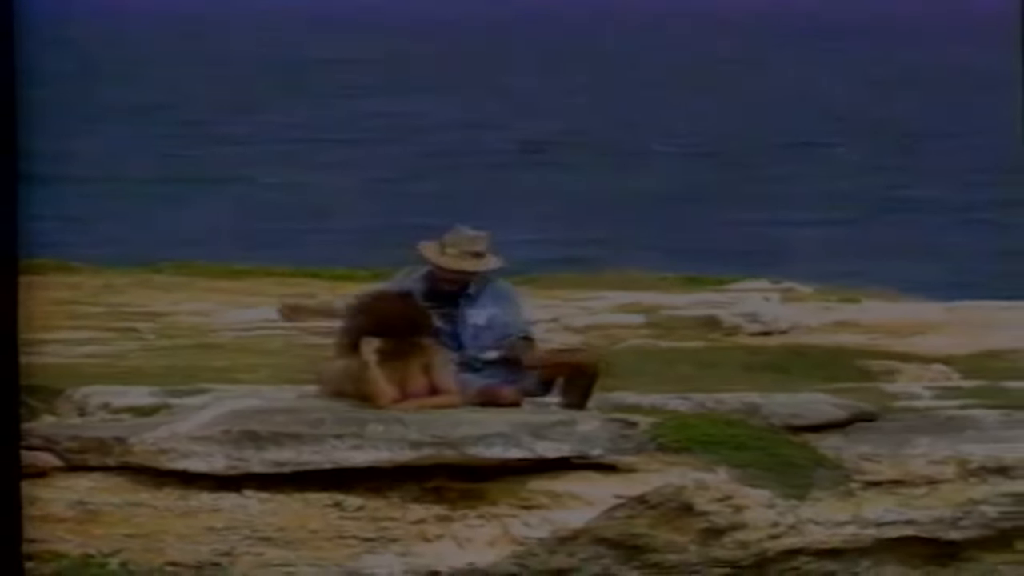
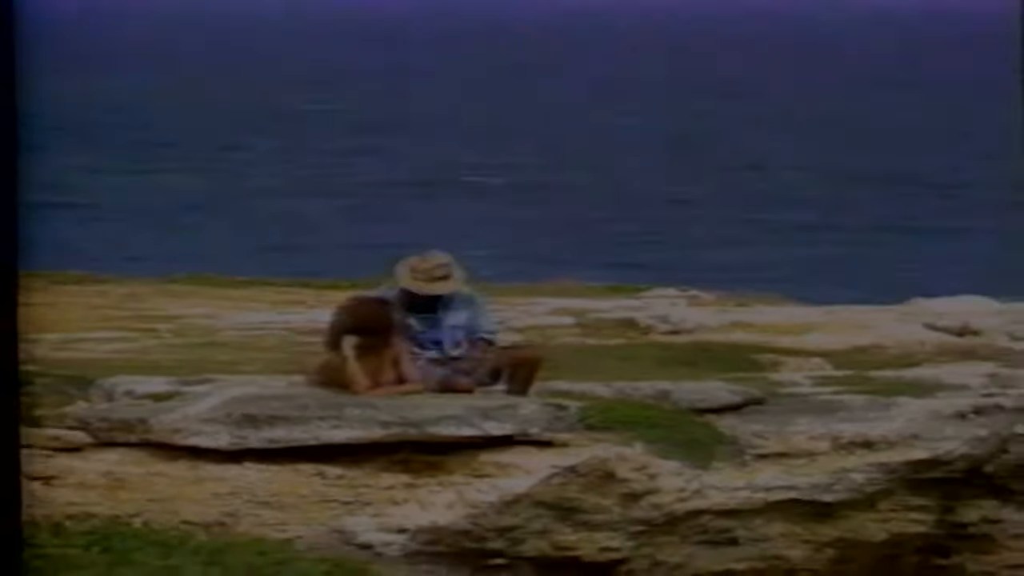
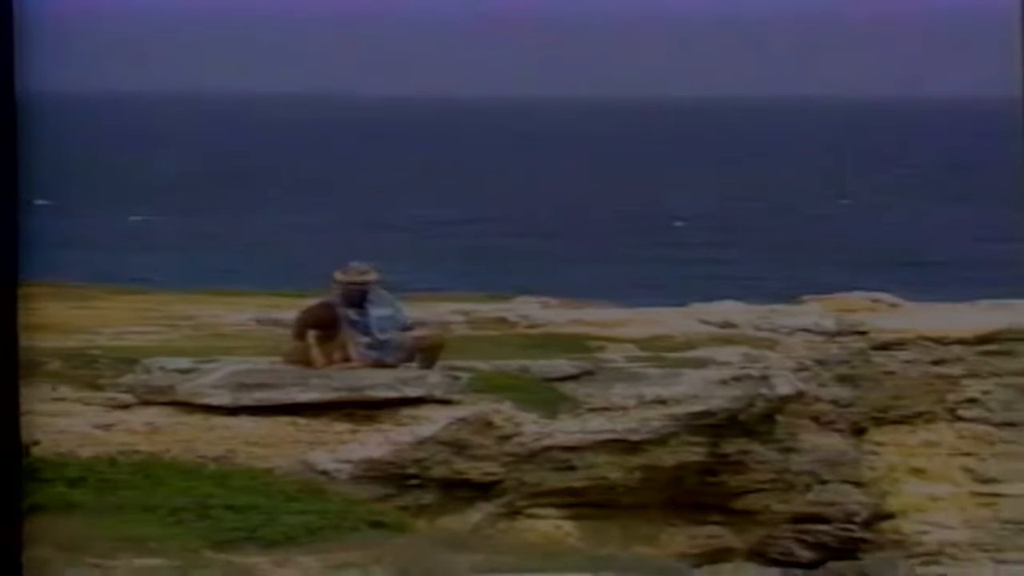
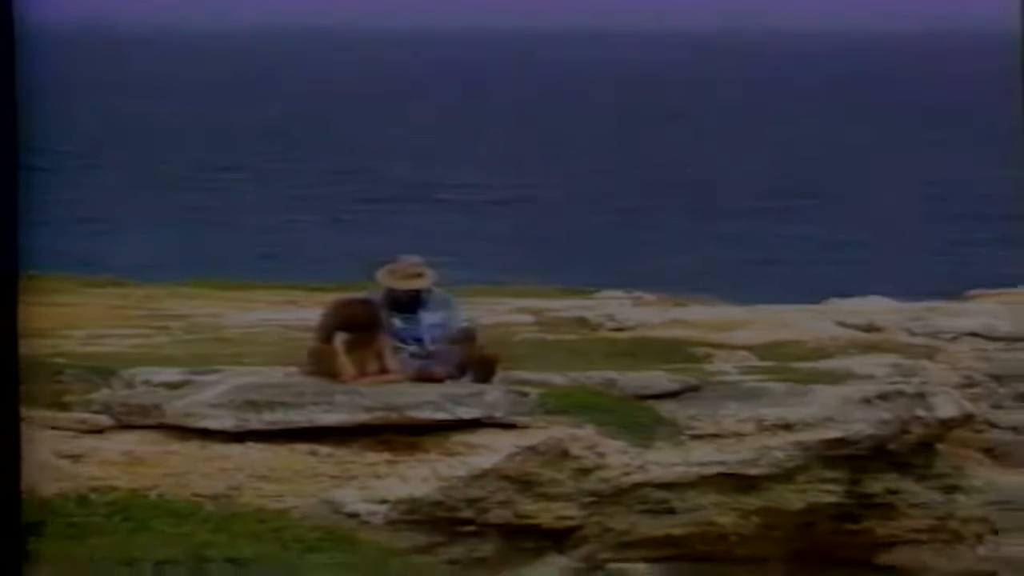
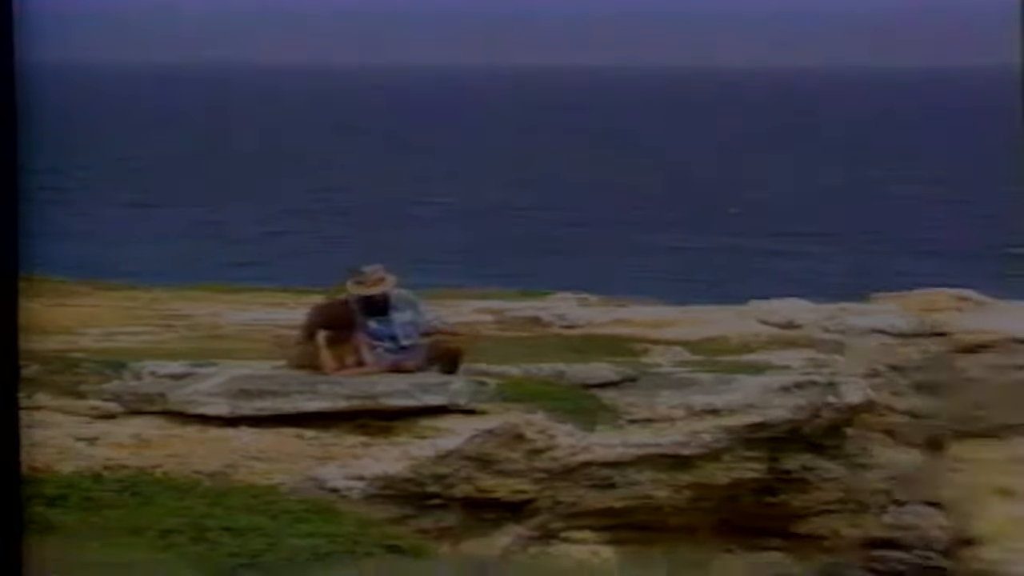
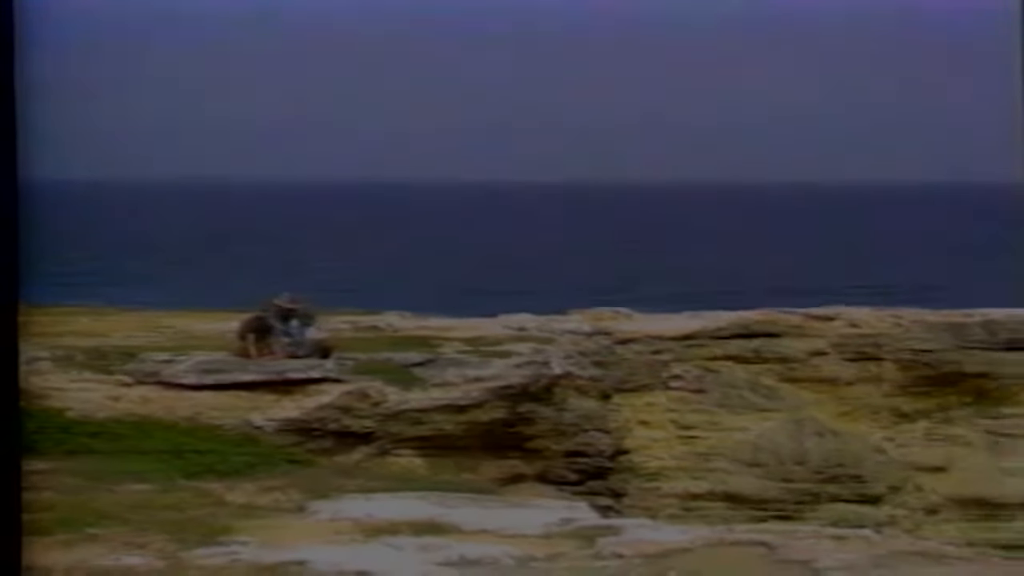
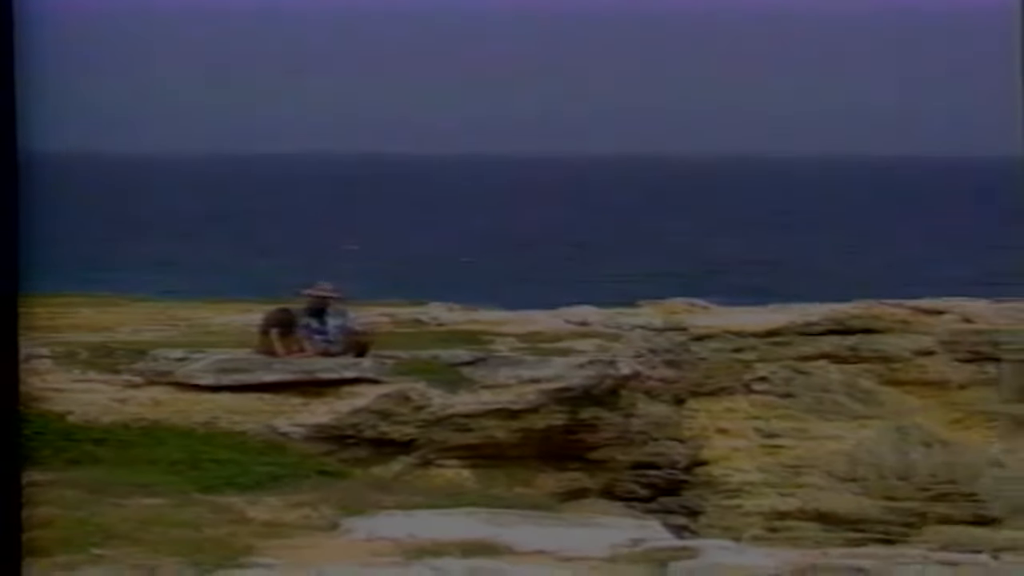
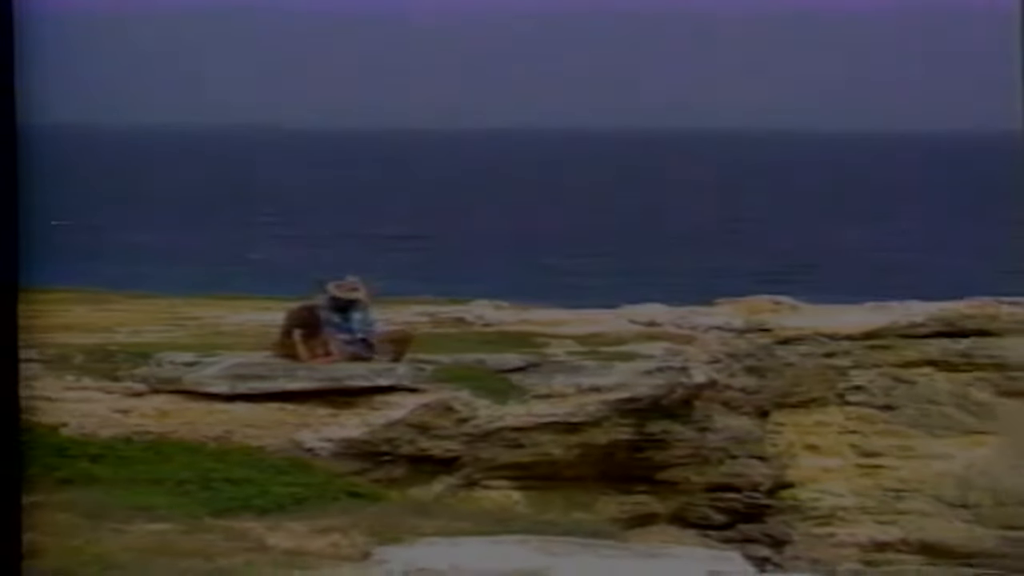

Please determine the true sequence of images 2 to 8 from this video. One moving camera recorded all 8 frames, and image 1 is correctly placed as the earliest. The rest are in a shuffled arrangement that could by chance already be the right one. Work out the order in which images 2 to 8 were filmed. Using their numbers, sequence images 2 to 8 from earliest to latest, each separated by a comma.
2, 4, 5, 3, 8, 7, 6
